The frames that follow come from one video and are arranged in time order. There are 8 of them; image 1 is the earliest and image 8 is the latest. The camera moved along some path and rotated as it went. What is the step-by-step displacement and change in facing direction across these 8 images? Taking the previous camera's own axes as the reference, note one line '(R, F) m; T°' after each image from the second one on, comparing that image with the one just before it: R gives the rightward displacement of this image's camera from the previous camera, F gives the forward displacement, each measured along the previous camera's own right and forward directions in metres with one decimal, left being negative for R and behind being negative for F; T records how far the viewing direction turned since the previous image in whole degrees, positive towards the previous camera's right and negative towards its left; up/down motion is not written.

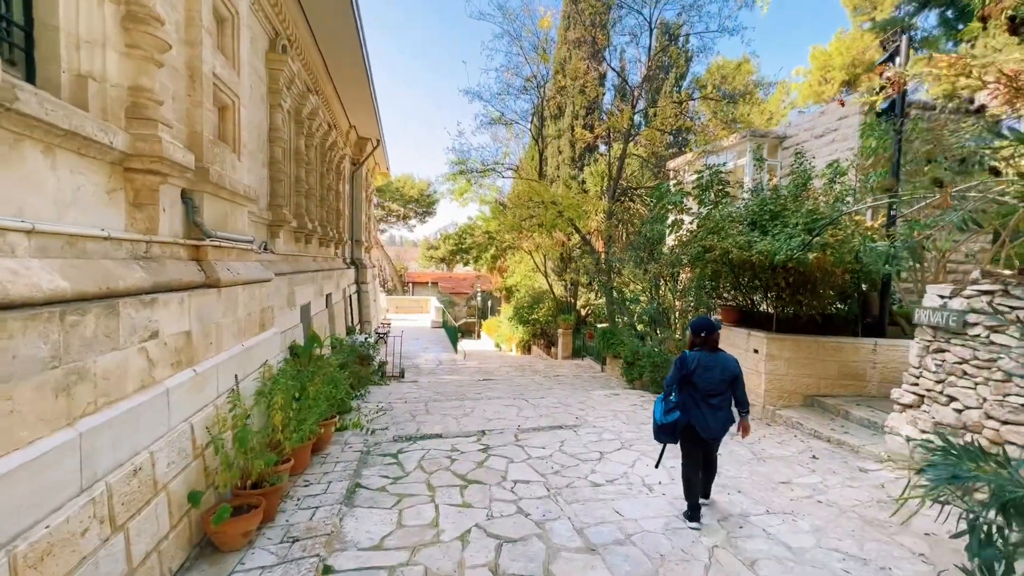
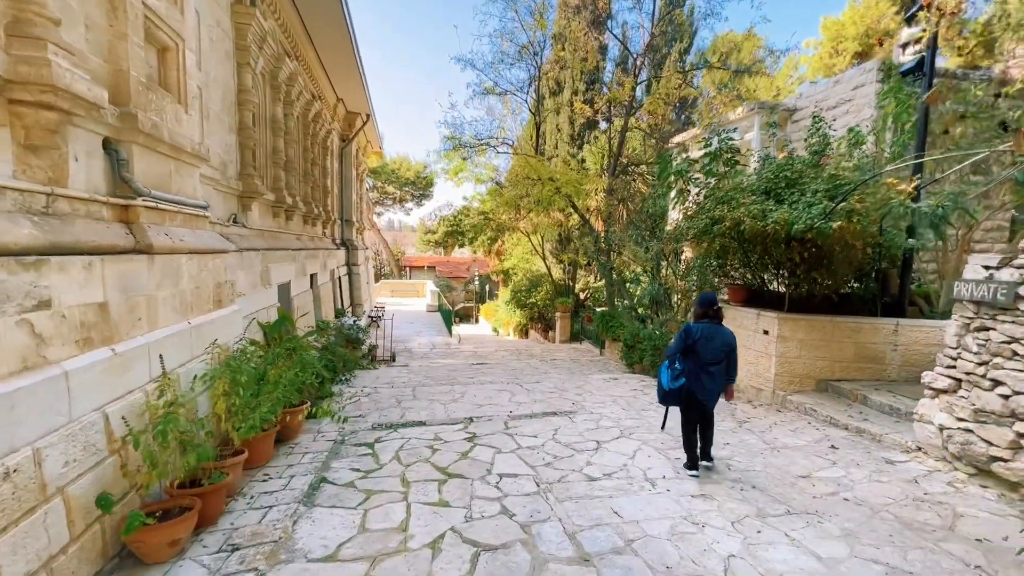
(+0.1, +0.4) m; 0°
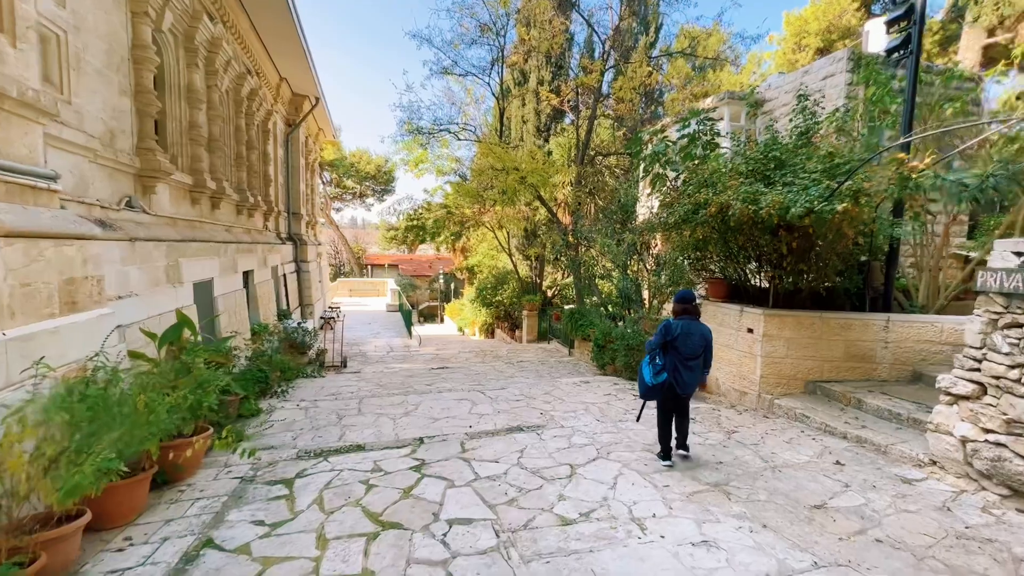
(+0.1, +0.6) m; +4°
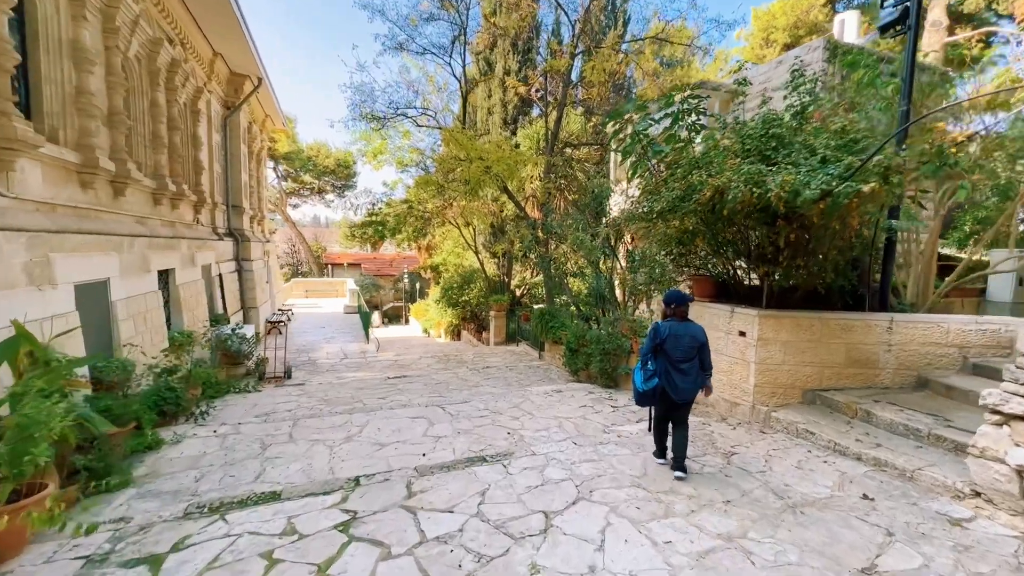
(+0.1, +0.7) m; +4°
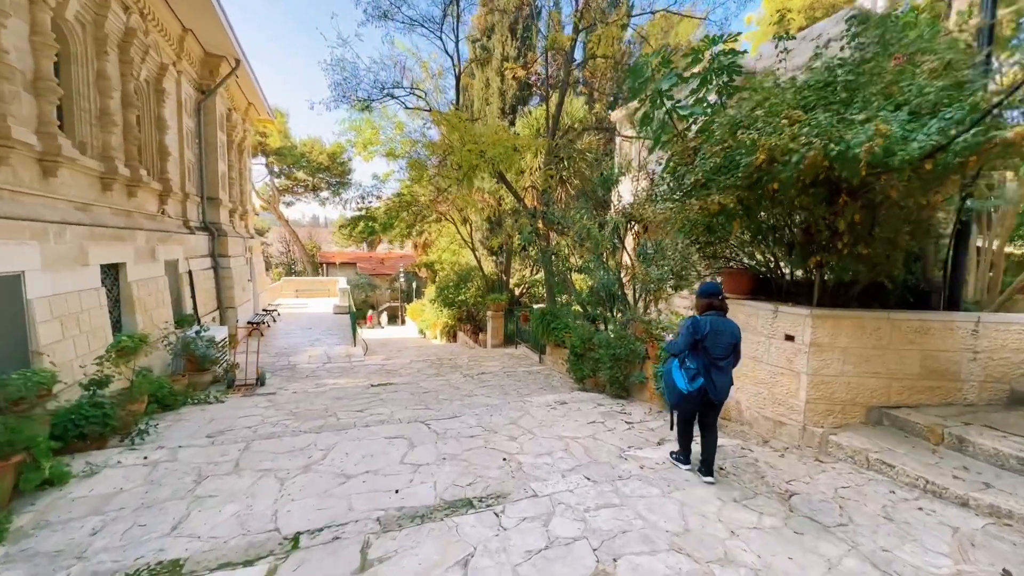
(0.0, +0.8) m; 0°
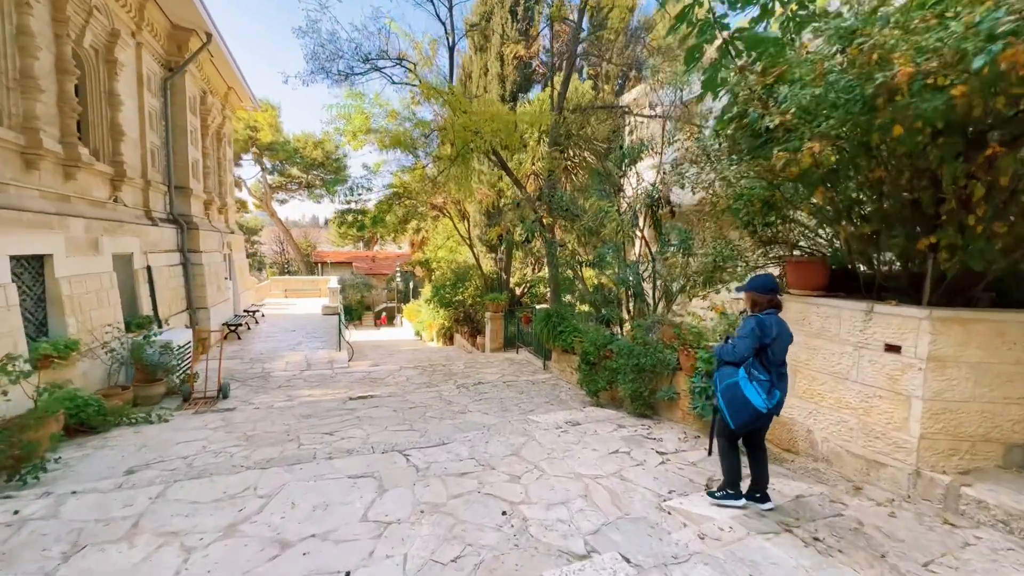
(0.0, +0.9) m; 0°
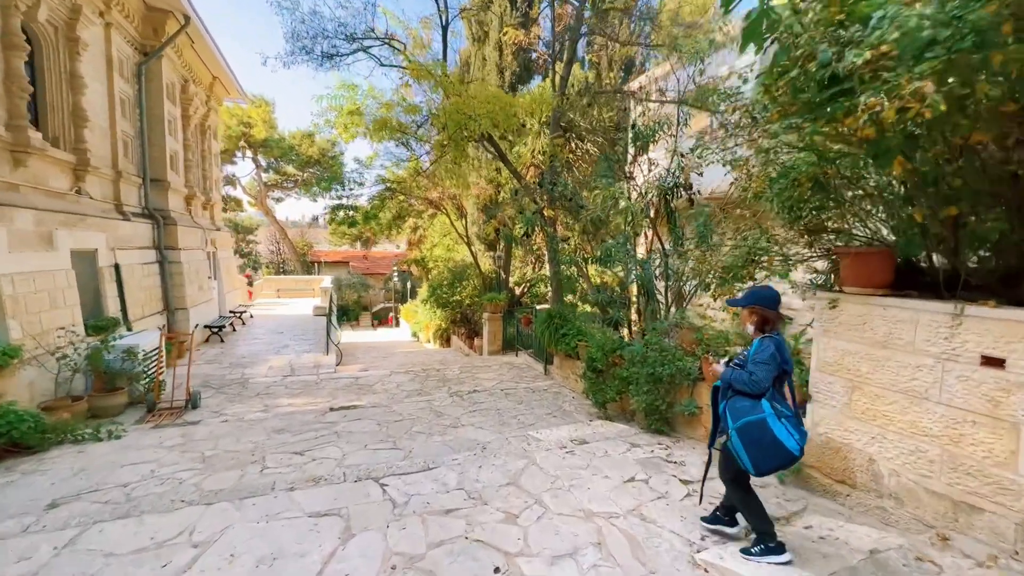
(0.0, +0.5) m; 0°
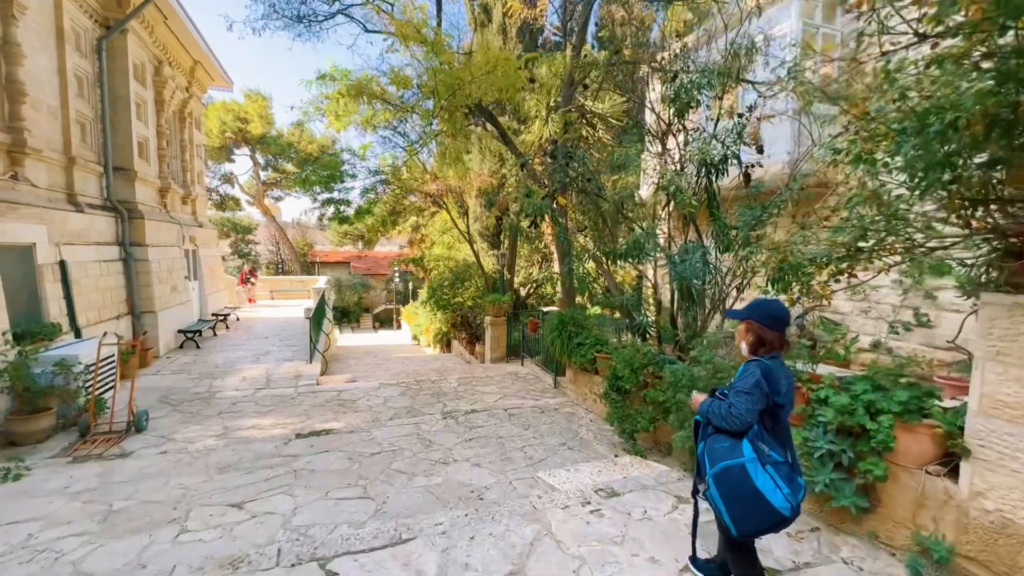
(0.0, +0.9) m; -1°
